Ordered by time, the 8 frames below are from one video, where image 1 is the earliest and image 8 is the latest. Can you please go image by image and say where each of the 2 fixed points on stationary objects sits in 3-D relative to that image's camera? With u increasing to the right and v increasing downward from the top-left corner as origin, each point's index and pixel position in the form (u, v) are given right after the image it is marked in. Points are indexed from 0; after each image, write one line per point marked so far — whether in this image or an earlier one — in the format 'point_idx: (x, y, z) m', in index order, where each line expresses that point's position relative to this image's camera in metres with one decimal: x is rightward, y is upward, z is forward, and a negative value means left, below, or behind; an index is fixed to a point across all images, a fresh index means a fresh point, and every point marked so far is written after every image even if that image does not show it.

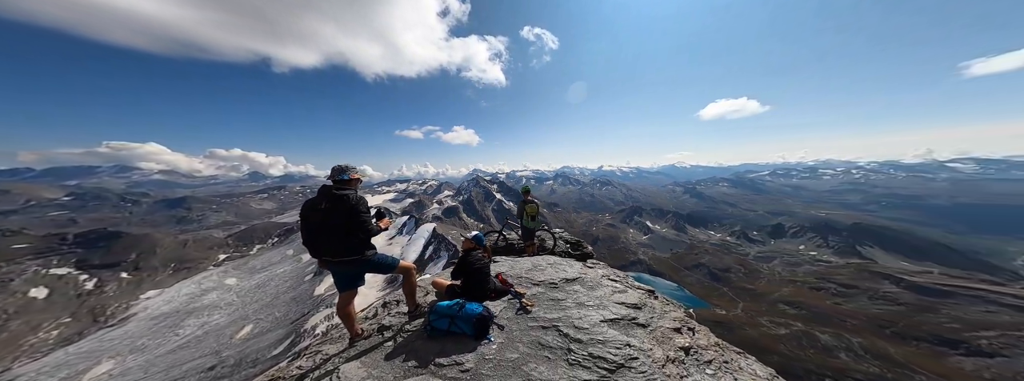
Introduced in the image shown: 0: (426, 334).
0: (-3.3, -6.2, +10.5) m
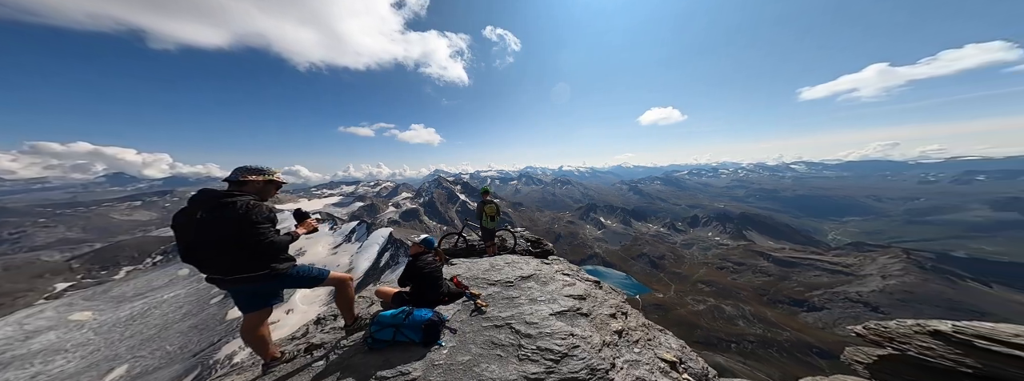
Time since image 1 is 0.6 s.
0: (-5.9, -6.4, +9.9) m
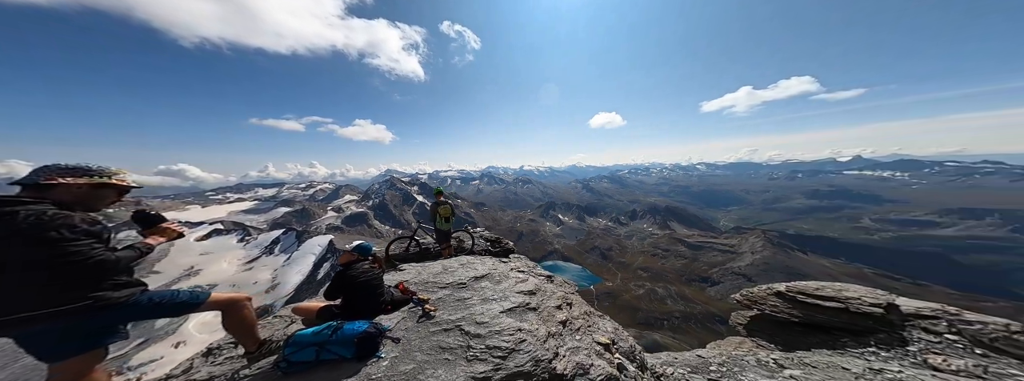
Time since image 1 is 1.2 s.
0: (-9.1, -6.5, +8.8) m
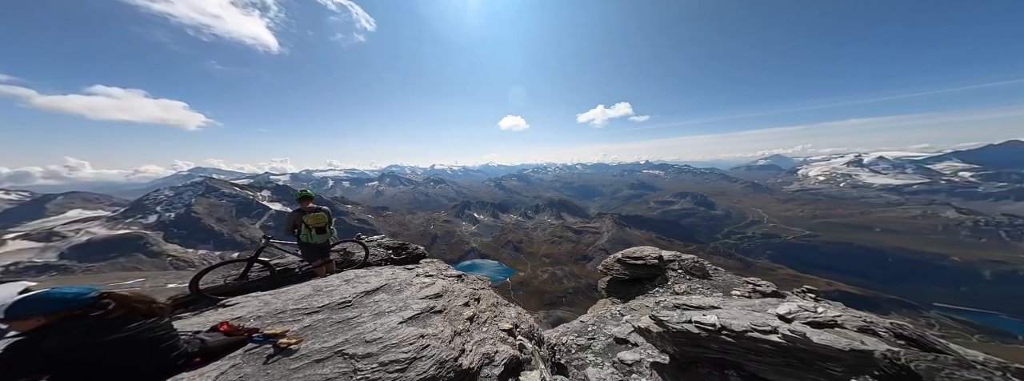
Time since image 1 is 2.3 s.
0: (-14.4, -6.9, +4.8) m
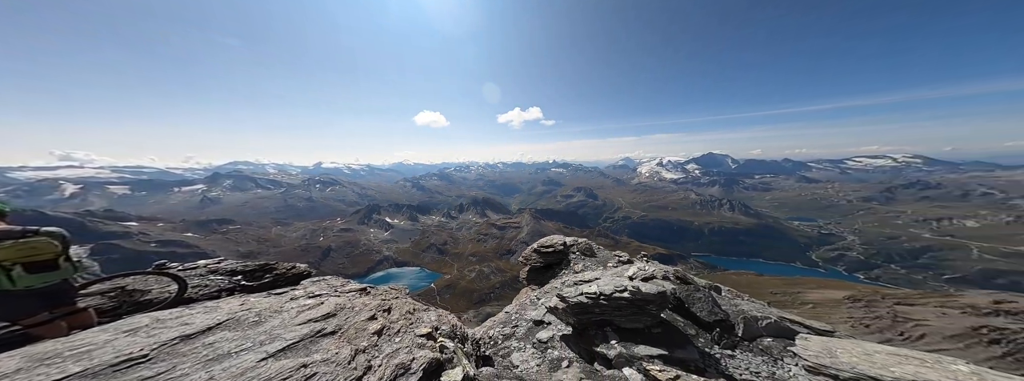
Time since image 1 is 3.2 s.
0: (-14.1, -7.3, -2.2) m
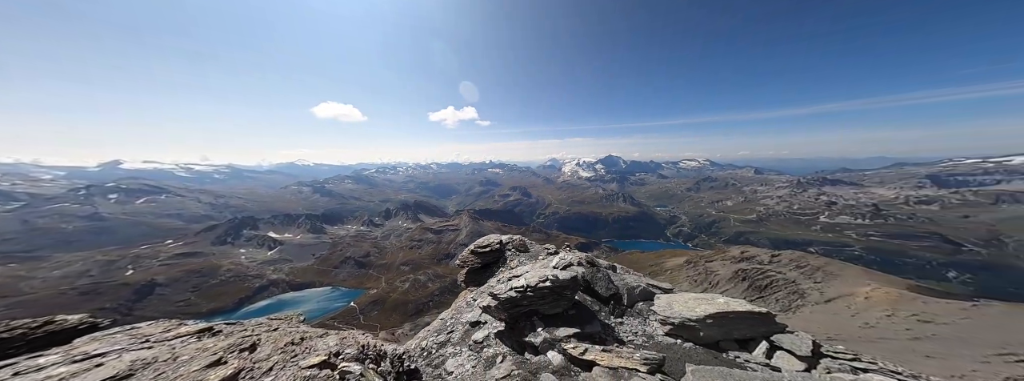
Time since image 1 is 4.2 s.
0: (-14.2, -7.8, -5.7) m
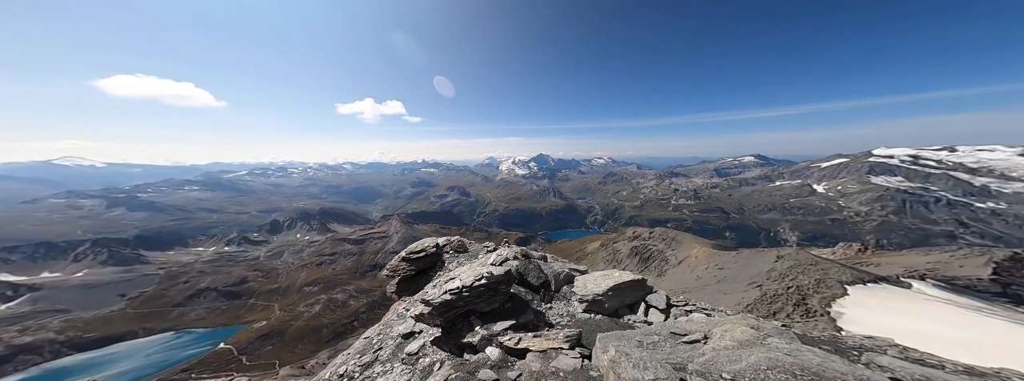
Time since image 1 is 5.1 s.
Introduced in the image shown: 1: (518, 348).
0: (-12.5, -8.3, -9.1) m
1: (+0.4, -10.8, +16.9) m
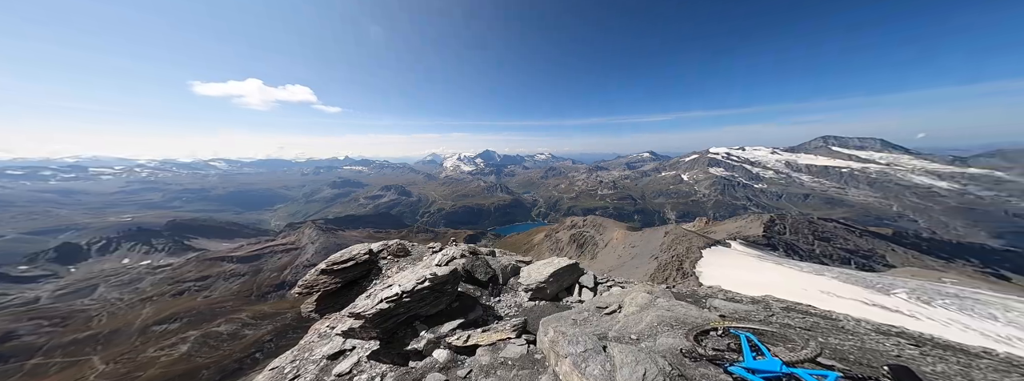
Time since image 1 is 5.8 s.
0: (-10.2, -8.8, -11.3) m
1: (-3.1, -10.6, +17.0) m
